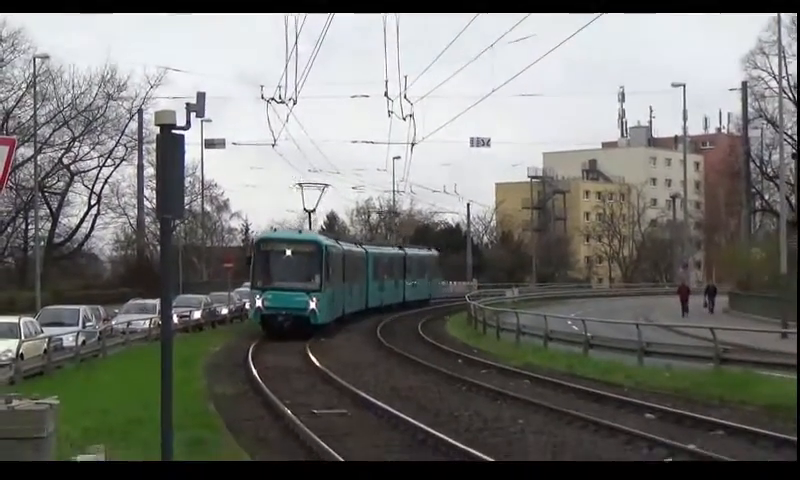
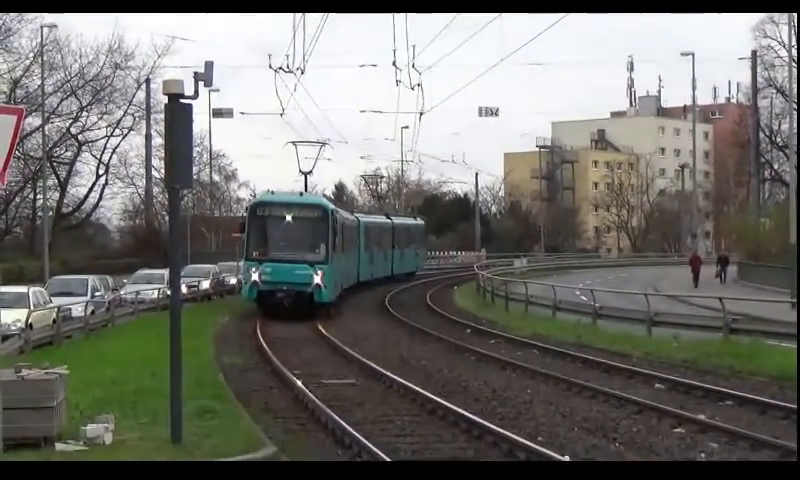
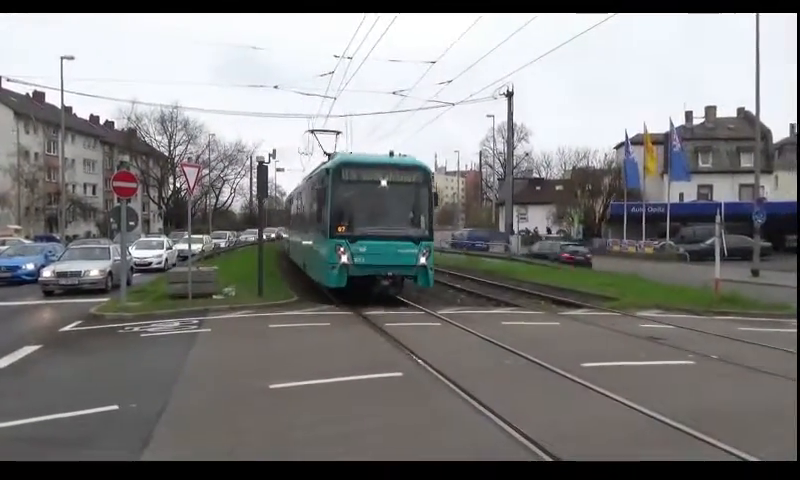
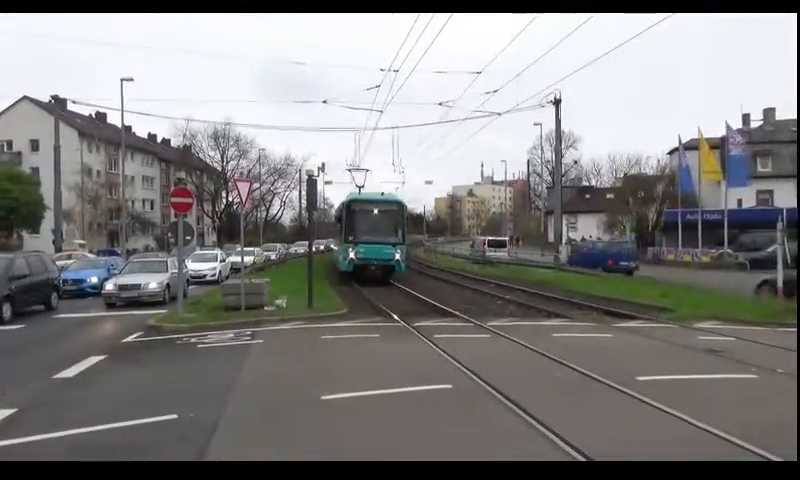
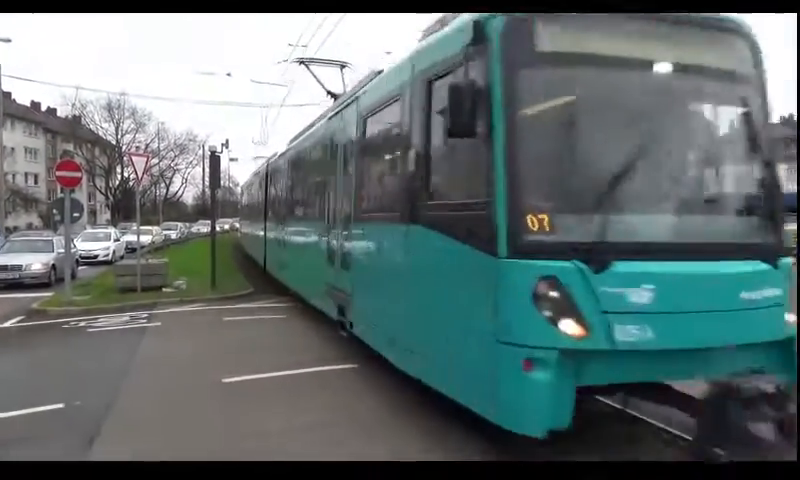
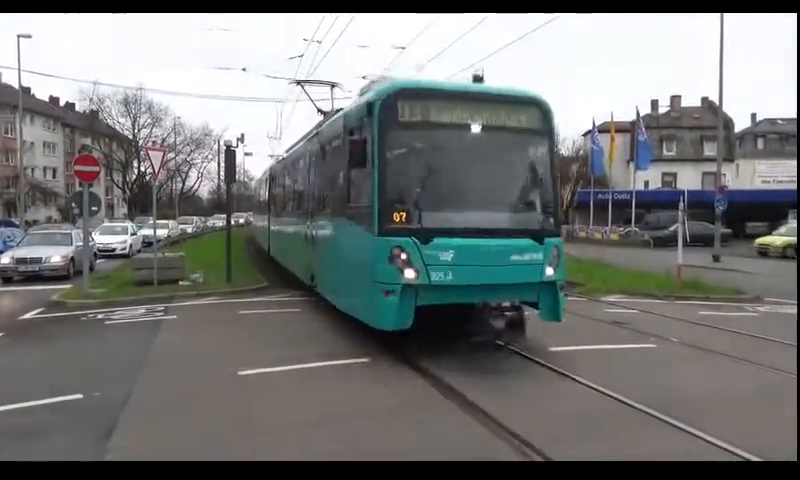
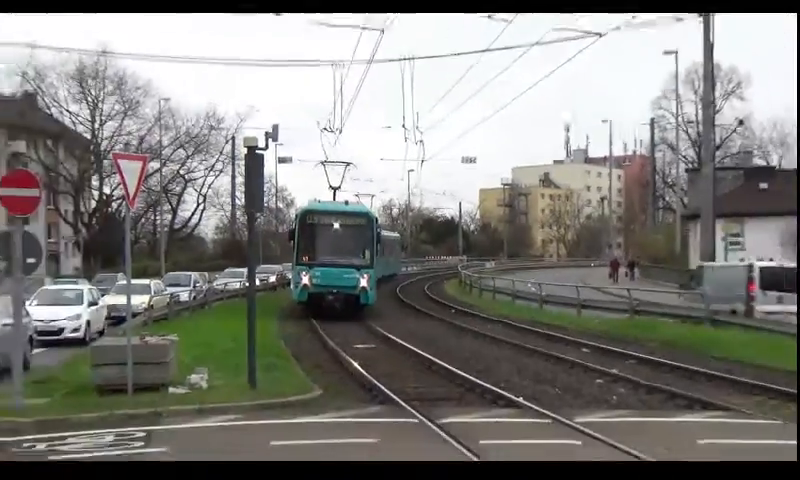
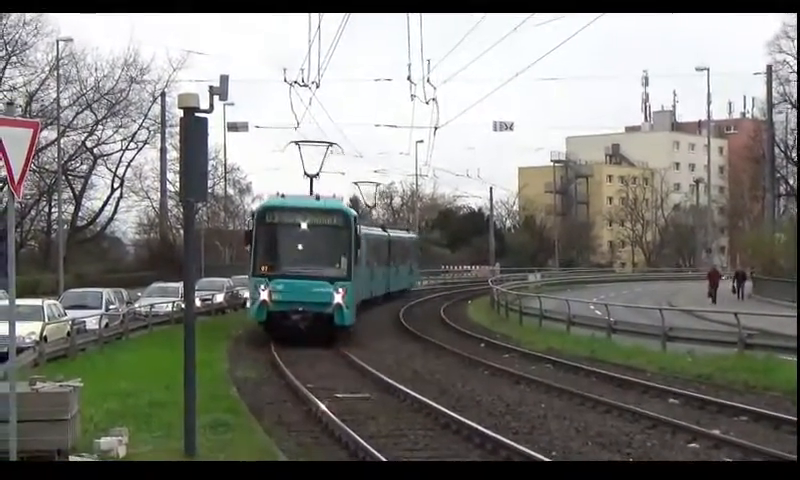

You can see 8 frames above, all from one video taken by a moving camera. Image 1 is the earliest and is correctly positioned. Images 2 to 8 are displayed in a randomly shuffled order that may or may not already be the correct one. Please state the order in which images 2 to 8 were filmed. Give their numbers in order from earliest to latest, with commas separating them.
2, 8, 7, 4, 3, 6, 5
